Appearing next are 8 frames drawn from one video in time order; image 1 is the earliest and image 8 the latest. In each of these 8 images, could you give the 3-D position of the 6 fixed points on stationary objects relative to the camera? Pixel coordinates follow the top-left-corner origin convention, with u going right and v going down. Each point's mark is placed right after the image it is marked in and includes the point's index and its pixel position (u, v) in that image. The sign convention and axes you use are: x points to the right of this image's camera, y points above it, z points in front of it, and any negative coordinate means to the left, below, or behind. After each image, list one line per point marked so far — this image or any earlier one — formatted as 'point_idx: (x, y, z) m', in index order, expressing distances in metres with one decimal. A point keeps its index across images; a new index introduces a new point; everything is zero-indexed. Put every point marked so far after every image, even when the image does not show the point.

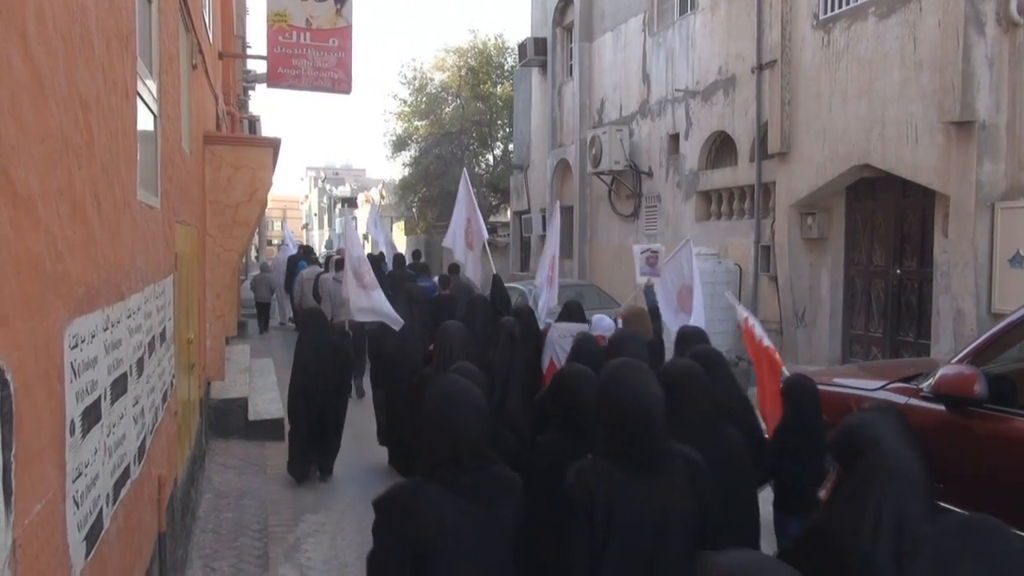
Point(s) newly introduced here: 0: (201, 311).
0: (-2.1, -0.2, +10.4) m
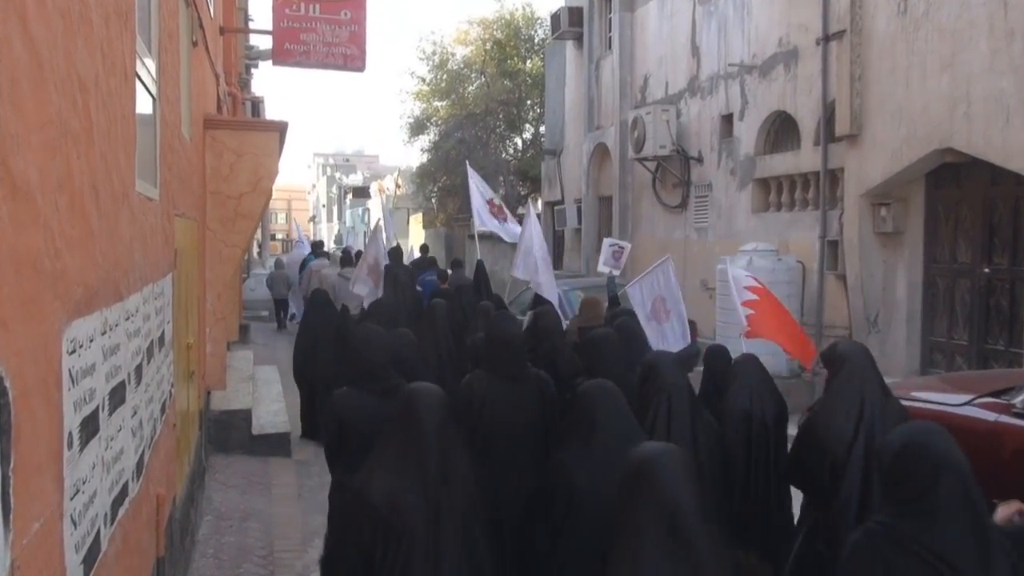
0: (-1.9, -0.2, +9.4) m
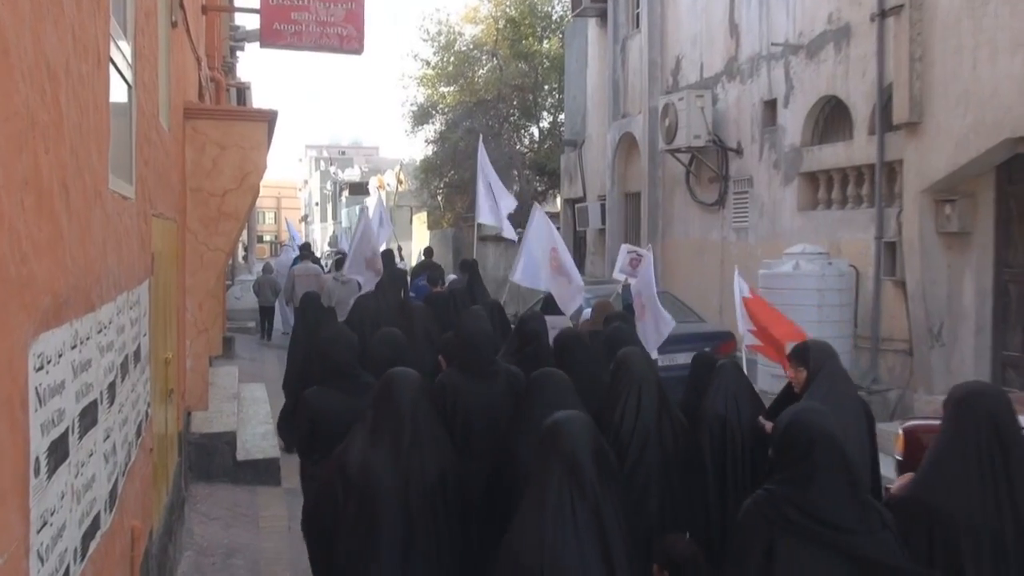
0: (-1.8, -0.2, +8.5) m
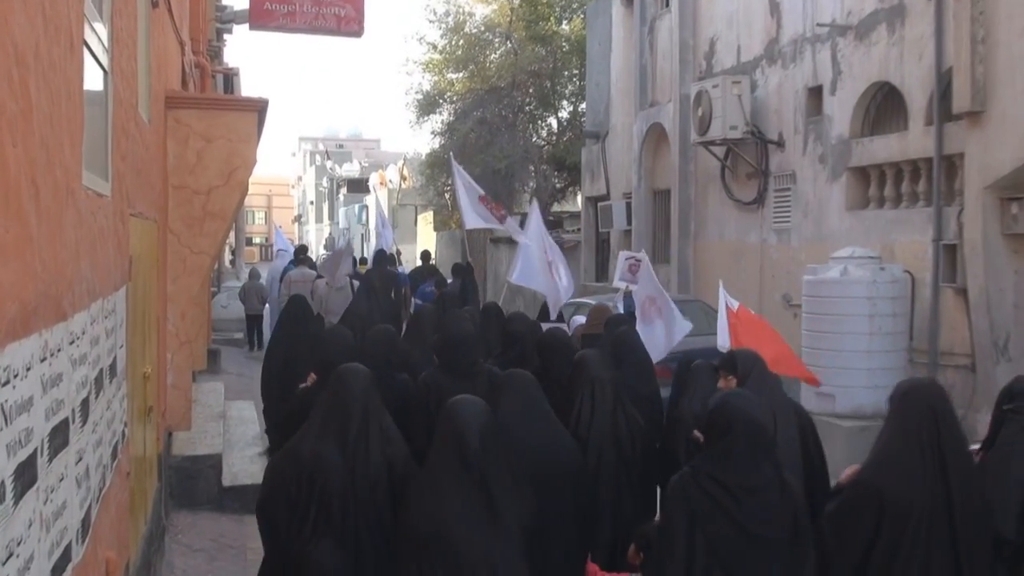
0: (-1.7, -0.2, +7.7) m
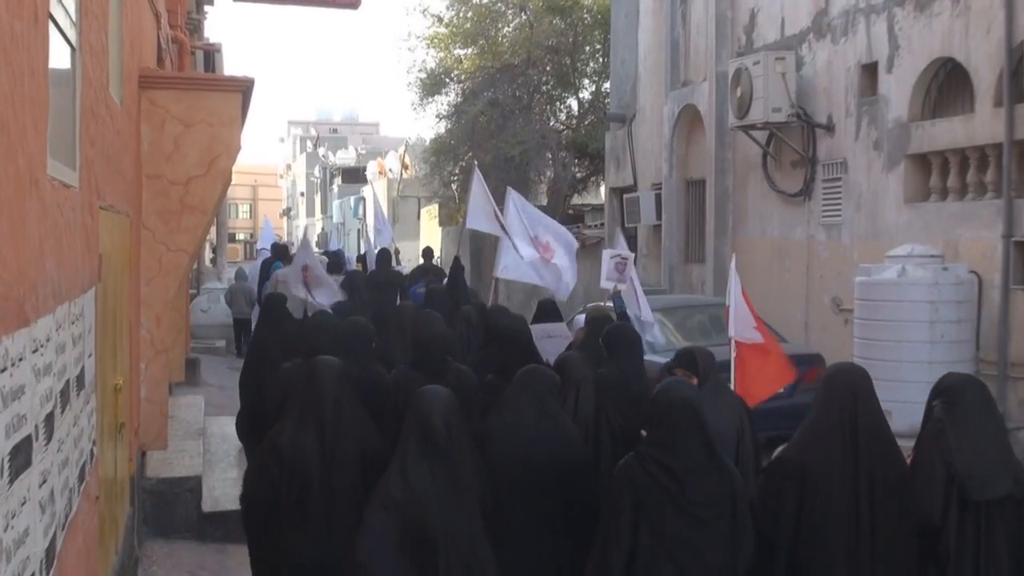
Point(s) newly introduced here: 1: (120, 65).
0: (-1.7, -0.2, +6.8) m
1: (-1.6, +0.9, +6.4) m
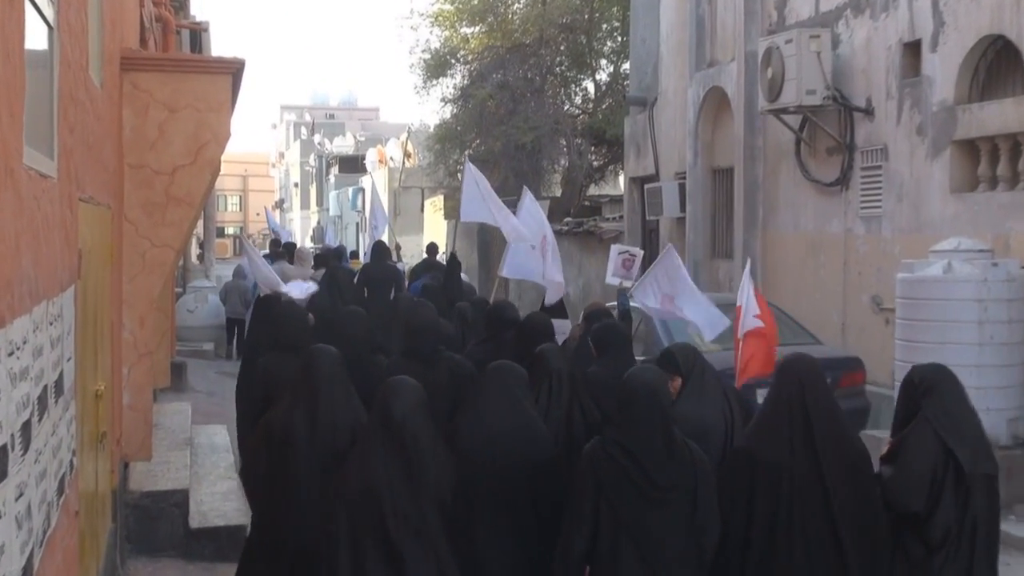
0: (-1.6, -0.2, +6.4) m
1: (-1.6, +0.9, +5.9) m
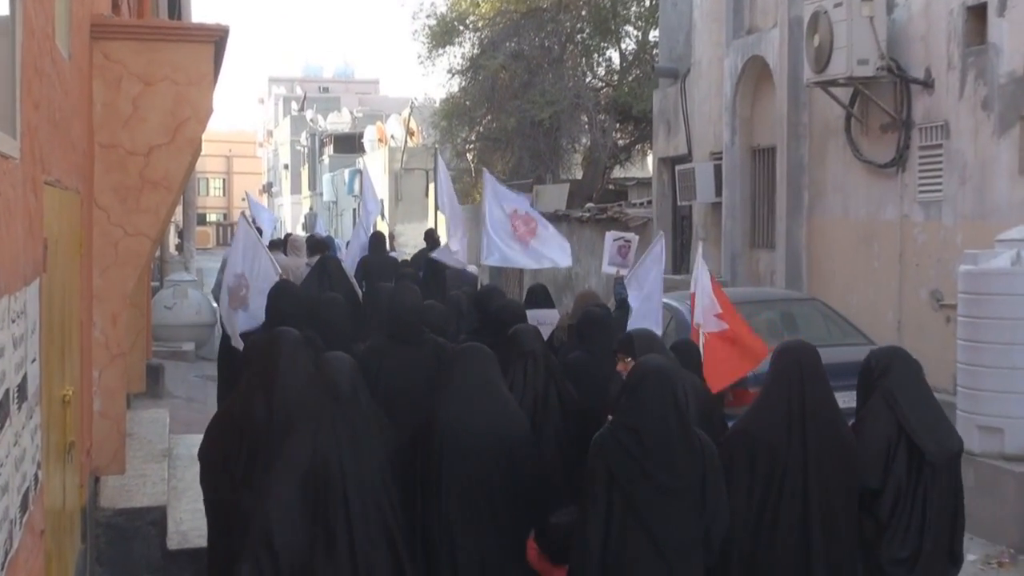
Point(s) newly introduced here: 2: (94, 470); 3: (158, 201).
0: (-1.6, -0.2, +5.7) m
1: (-1.5, +1.0, +5.3) m
2: (-1.6, -0.7, +5.8) m
3: (-1.3, +0.3, +5.9) m
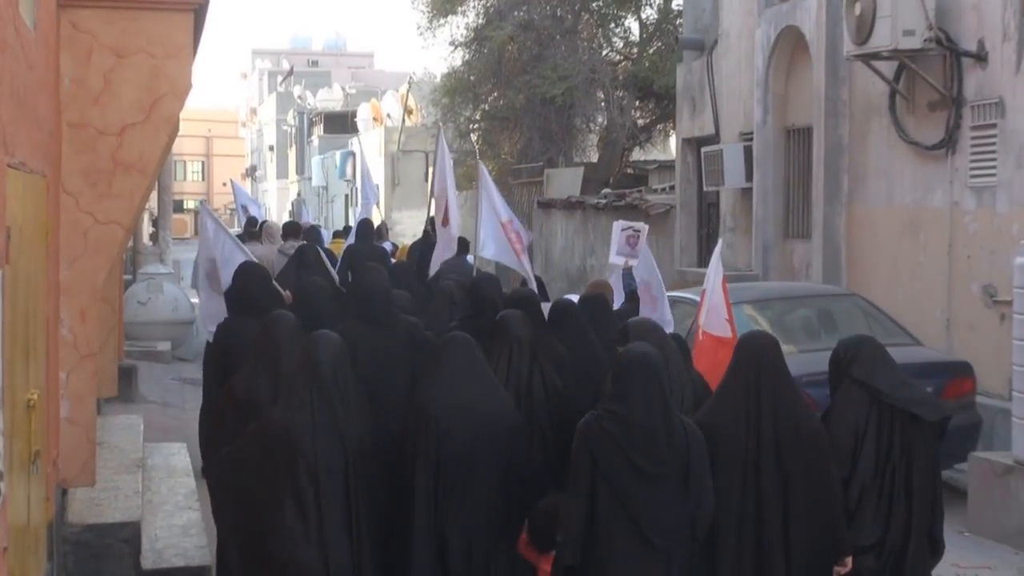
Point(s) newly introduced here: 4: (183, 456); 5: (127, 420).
0: (-1.5, -0.2, +5.2) m
1: (-1.5, +1.0, +4.8) m
2: (-1.5, -0.7, +5.3) m
3: (-1.3, +0.4, +5.4) m
4: (-1.3, -0.6, +6.3) m
5: (-1.6, -0.5, +6.7) m
